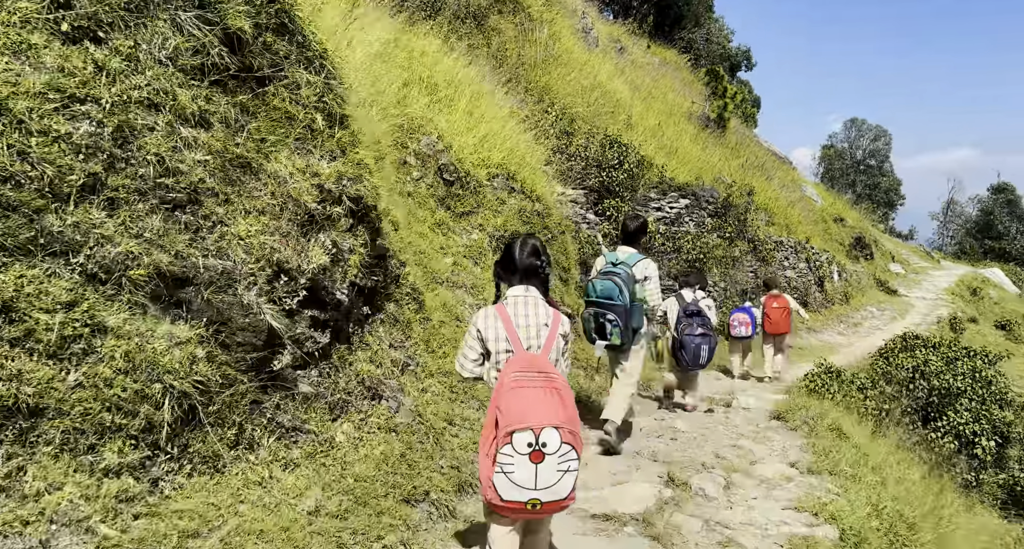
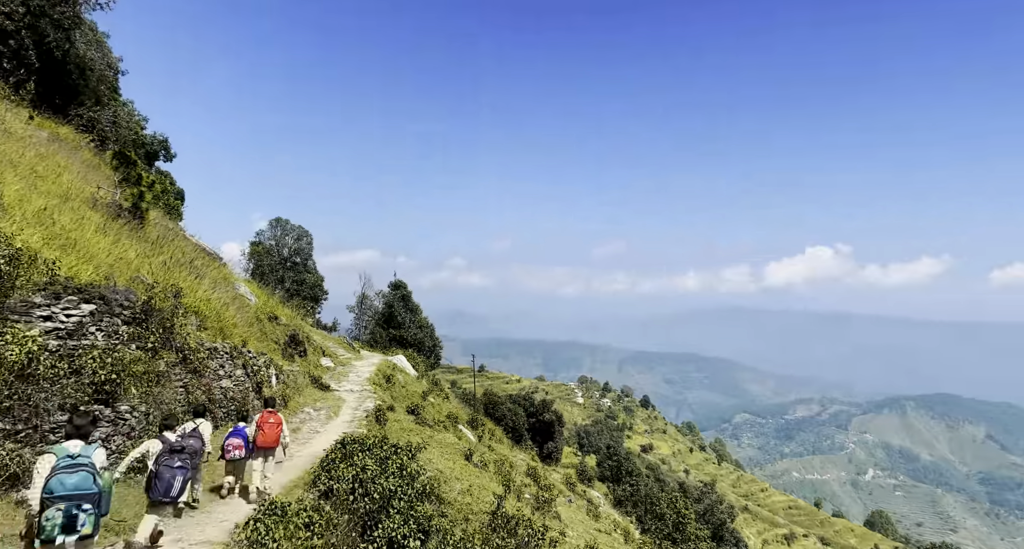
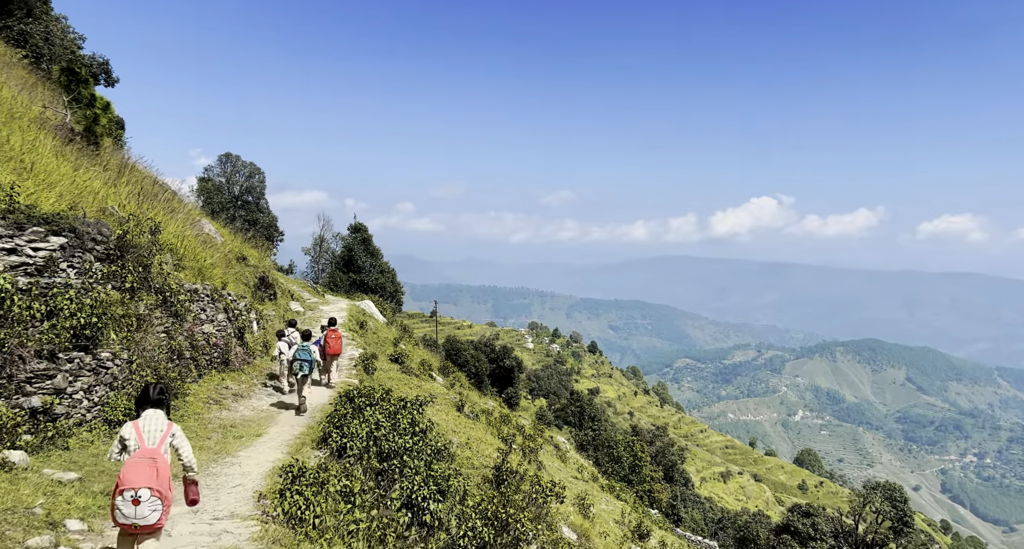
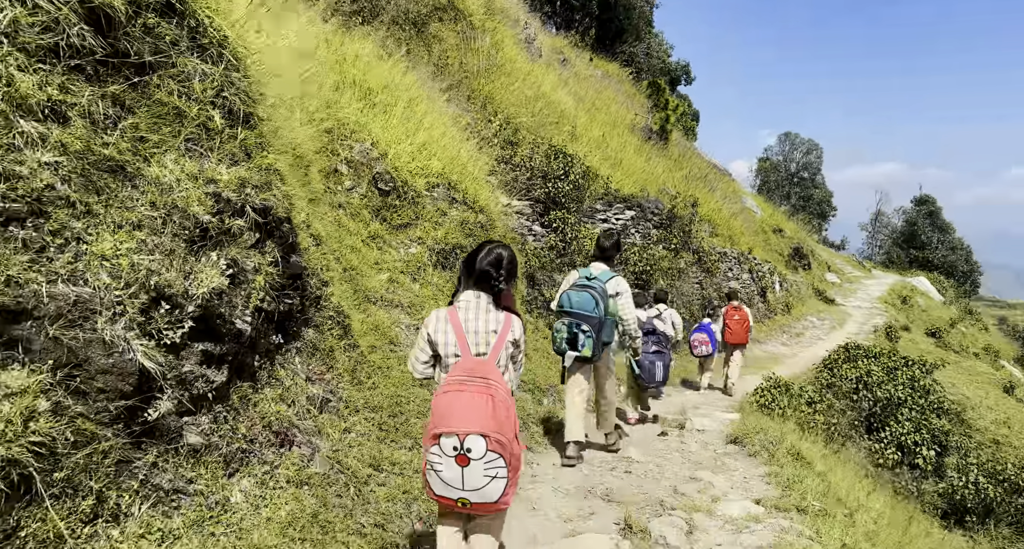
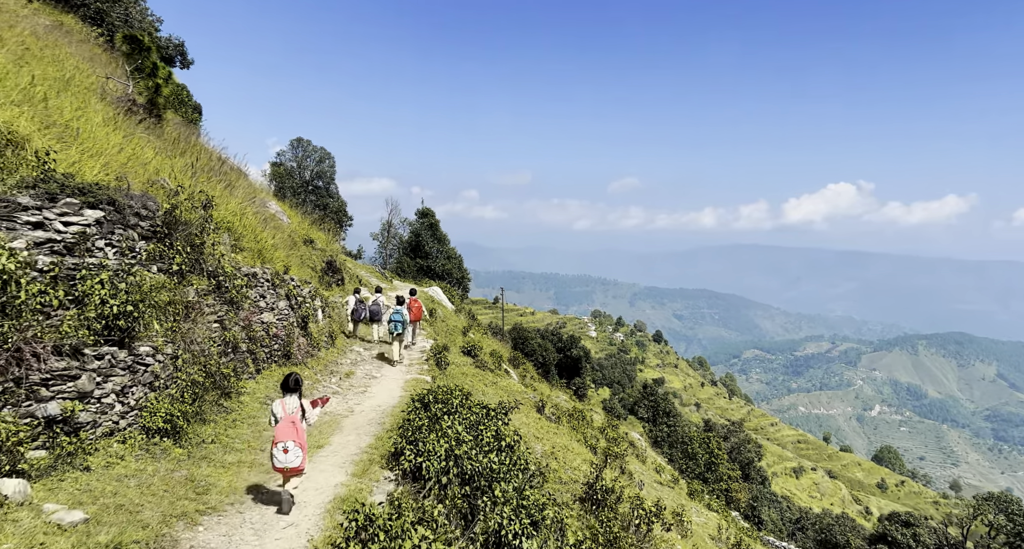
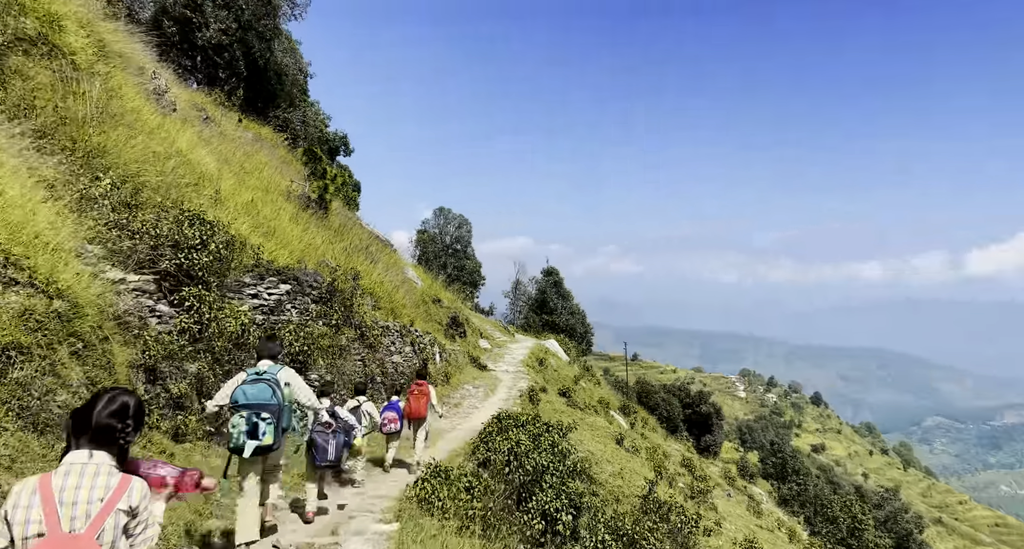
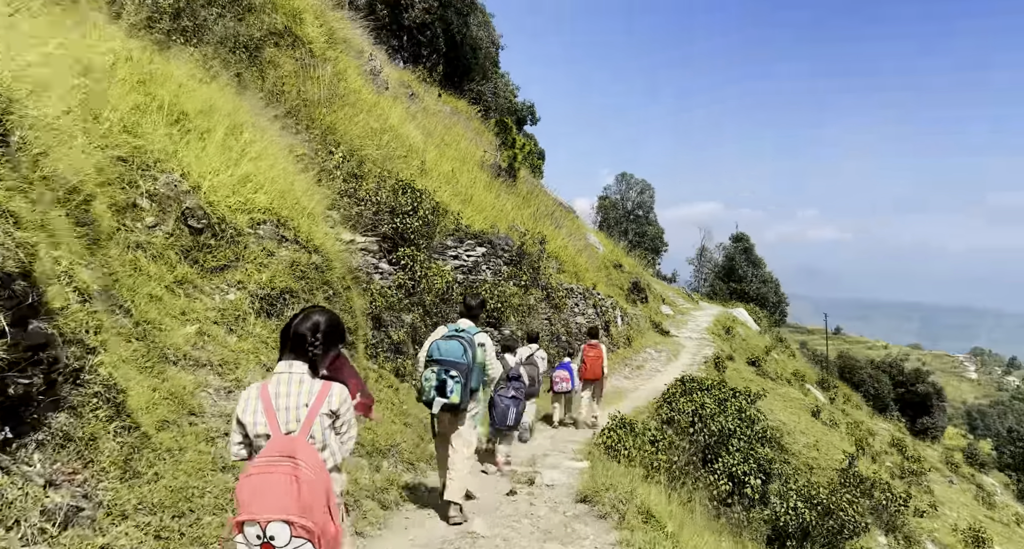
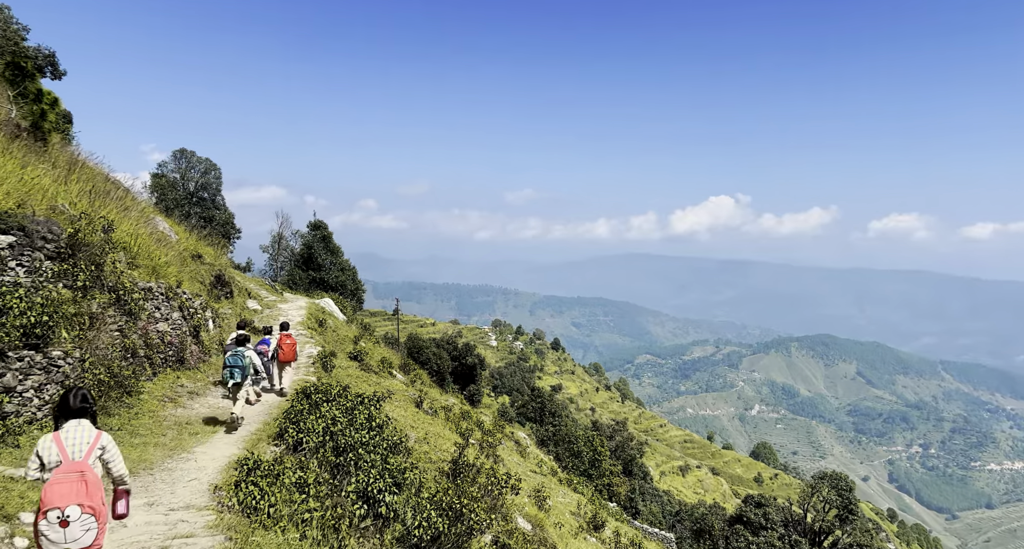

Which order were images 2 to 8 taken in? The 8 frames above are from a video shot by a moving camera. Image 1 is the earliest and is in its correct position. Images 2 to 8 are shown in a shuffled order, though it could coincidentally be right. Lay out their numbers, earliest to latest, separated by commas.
4, 7, 6, 2, 8, 3, 5
